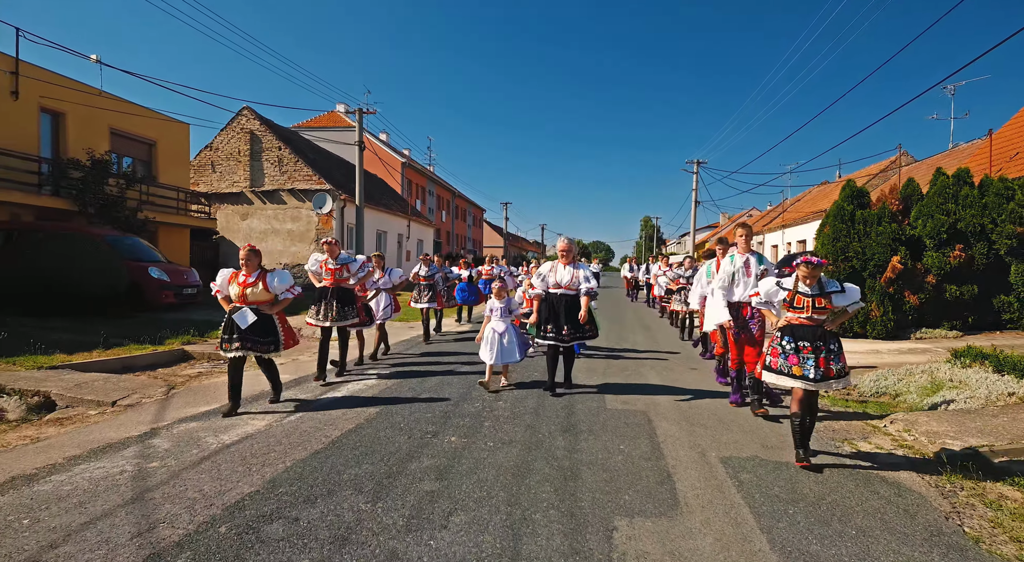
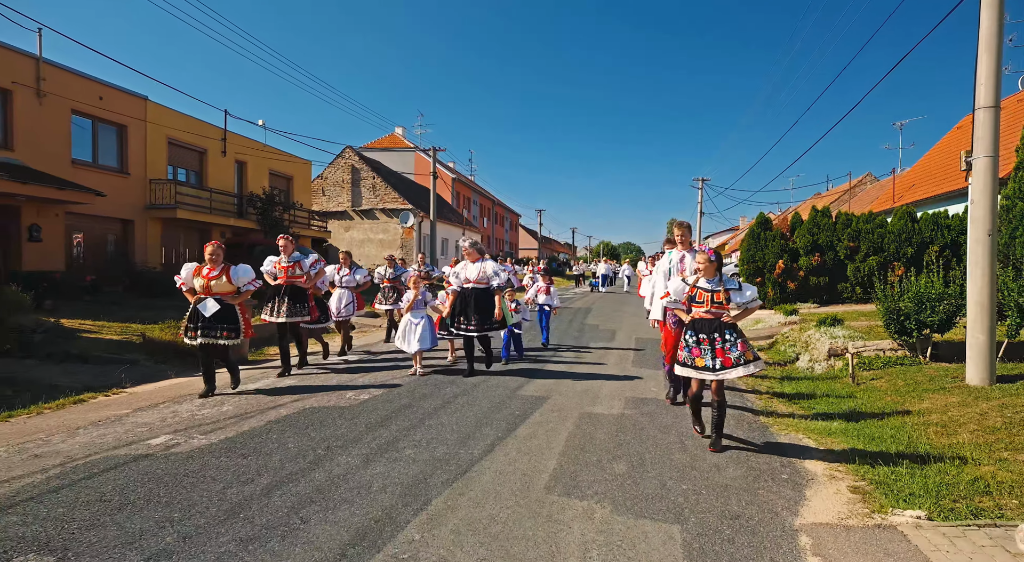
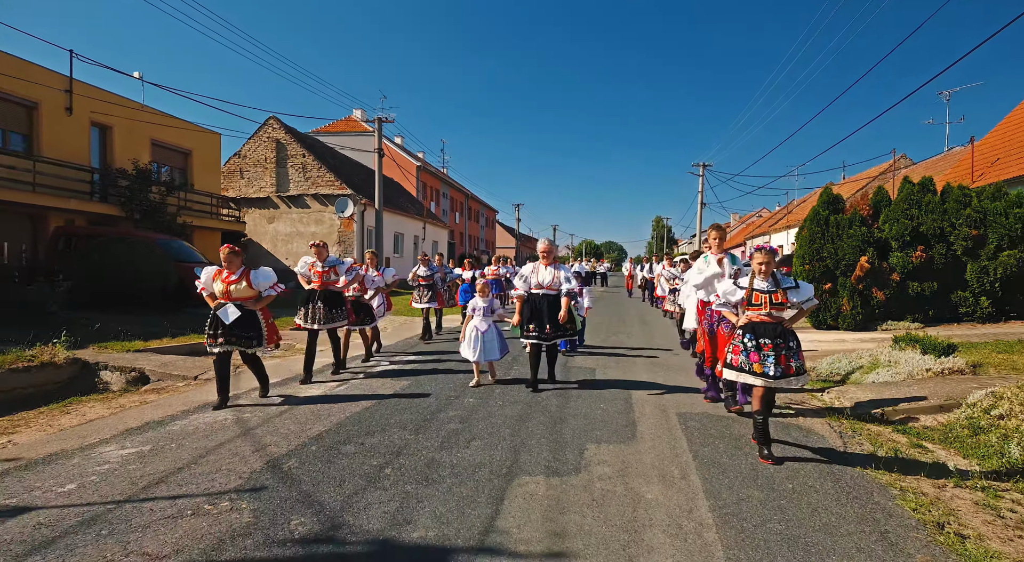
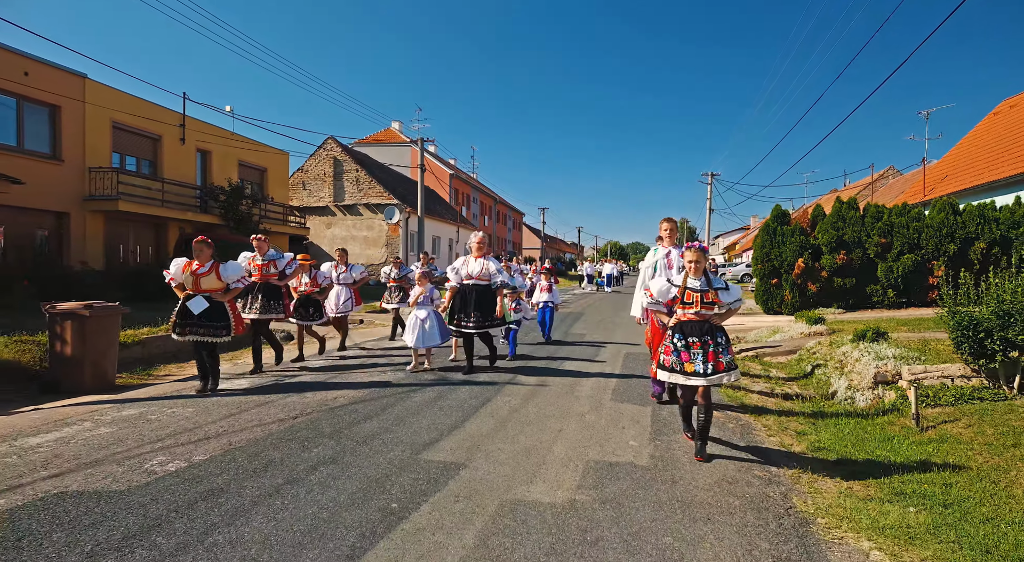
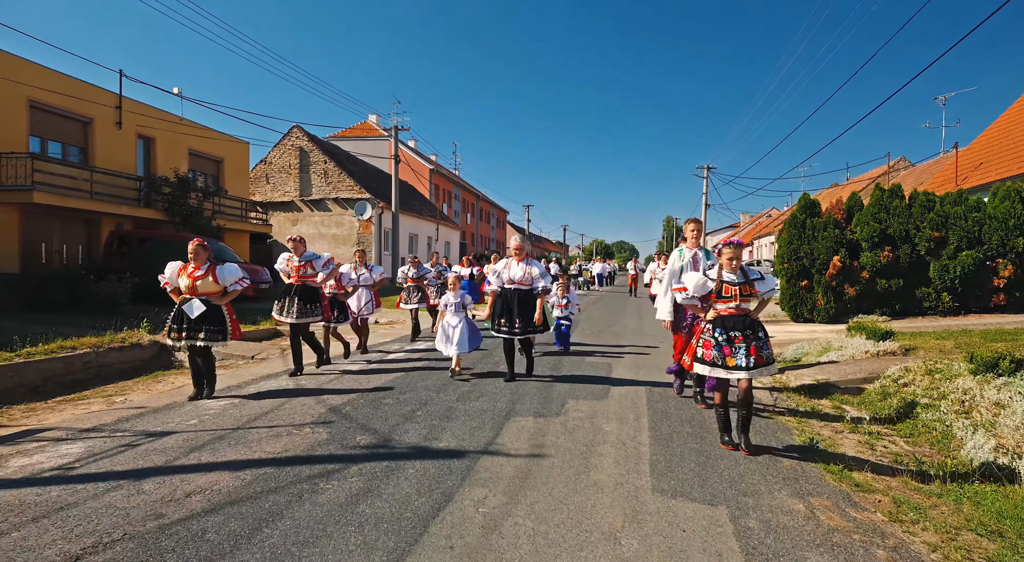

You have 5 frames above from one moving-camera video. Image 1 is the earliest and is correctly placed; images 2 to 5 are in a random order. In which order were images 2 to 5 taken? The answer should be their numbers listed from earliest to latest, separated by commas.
3, 5, 4, 2
